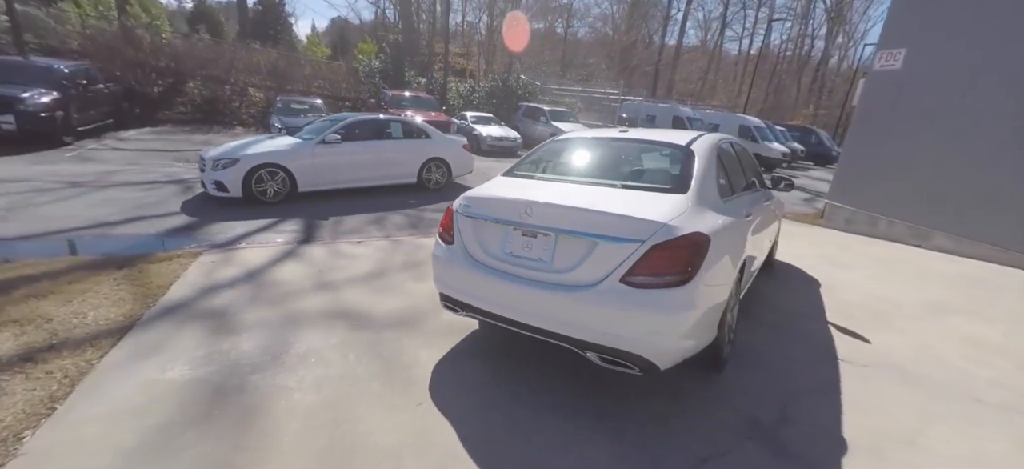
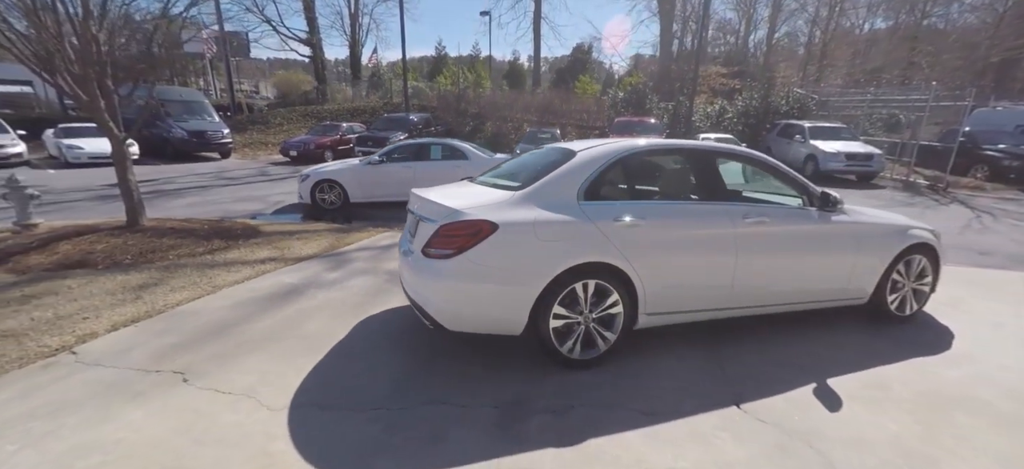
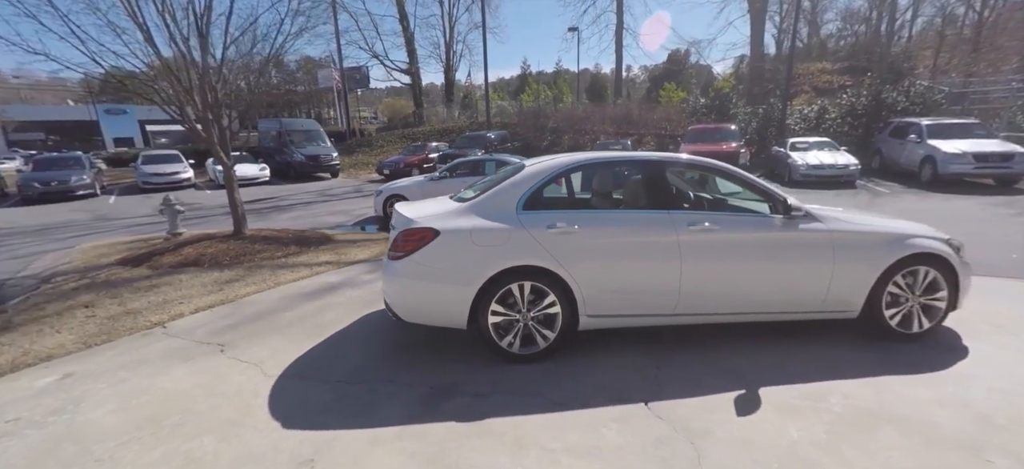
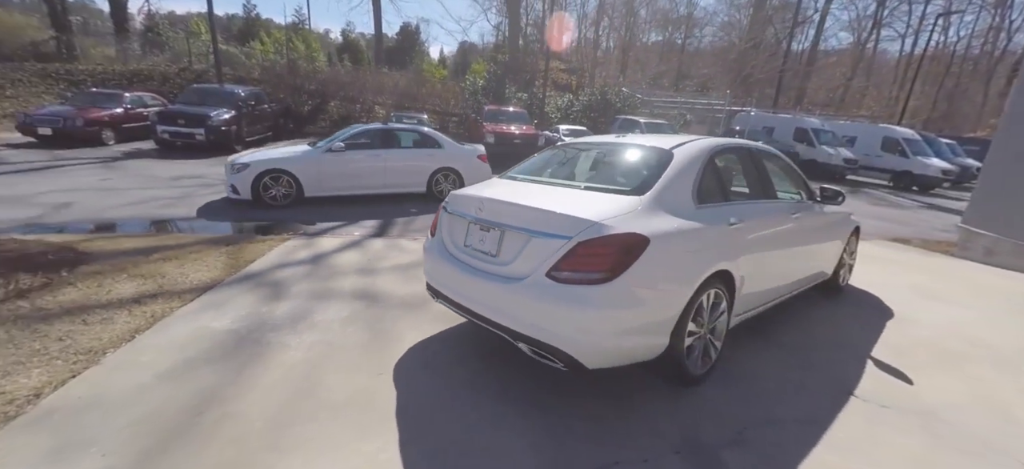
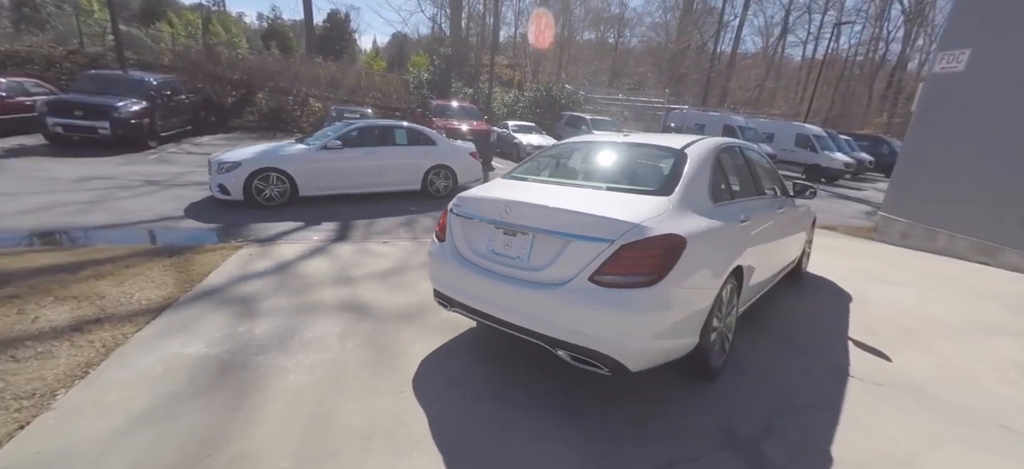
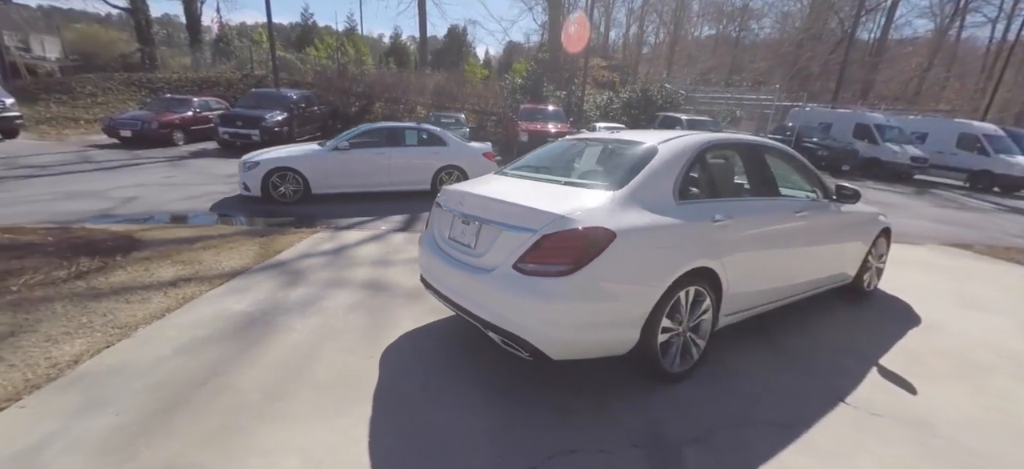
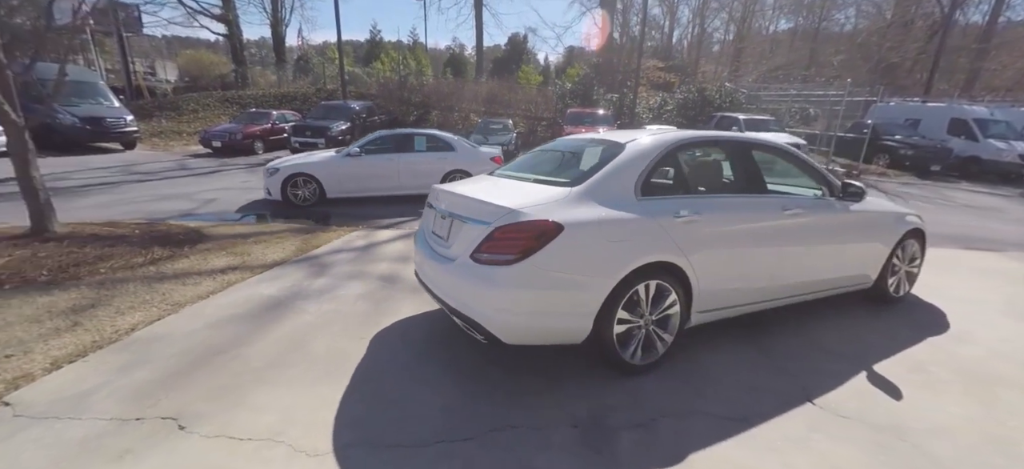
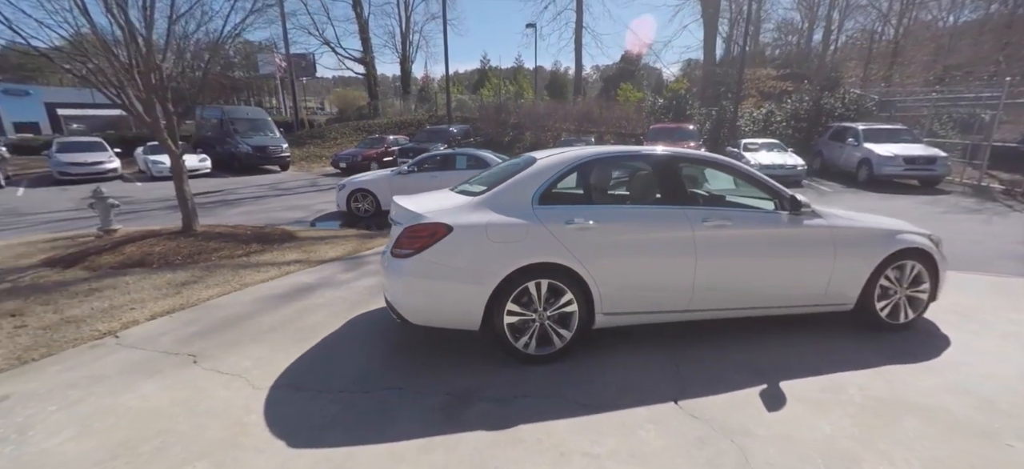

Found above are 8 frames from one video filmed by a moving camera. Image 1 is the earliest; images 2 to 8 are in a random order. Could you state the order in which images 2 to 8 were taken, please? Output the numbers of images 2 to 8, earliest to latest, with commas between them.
5, 4, 6, 7, 2, 8, 3
